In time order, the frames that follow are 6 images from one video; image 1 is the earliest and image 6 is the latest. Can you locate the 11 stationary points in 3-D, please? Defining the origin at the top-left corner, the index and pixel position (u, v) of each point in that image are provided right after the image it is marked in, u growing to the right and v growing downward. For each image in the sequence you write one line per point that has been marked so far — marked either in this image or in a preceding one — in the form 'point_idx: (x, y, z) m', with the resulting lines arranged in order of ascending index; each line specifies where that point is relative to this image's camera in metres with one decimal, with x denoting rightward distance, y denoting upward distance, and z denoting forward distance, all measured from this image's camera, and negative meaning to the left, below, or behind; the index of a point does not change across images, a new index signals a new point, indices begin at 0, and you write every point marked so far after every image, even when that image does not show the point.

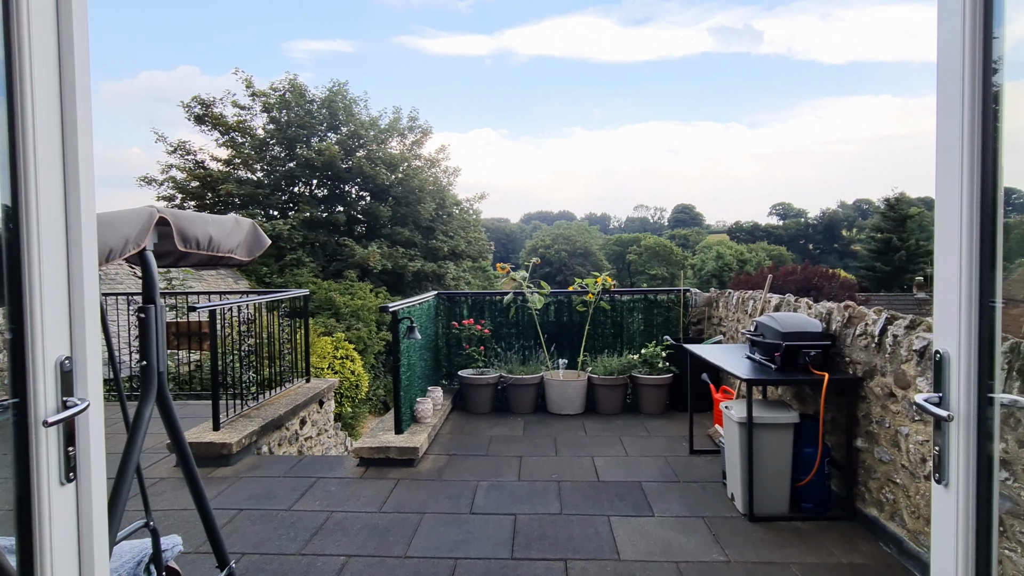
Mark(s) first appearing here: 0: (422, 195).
0: (-2.0, +2.1, +13.9) m
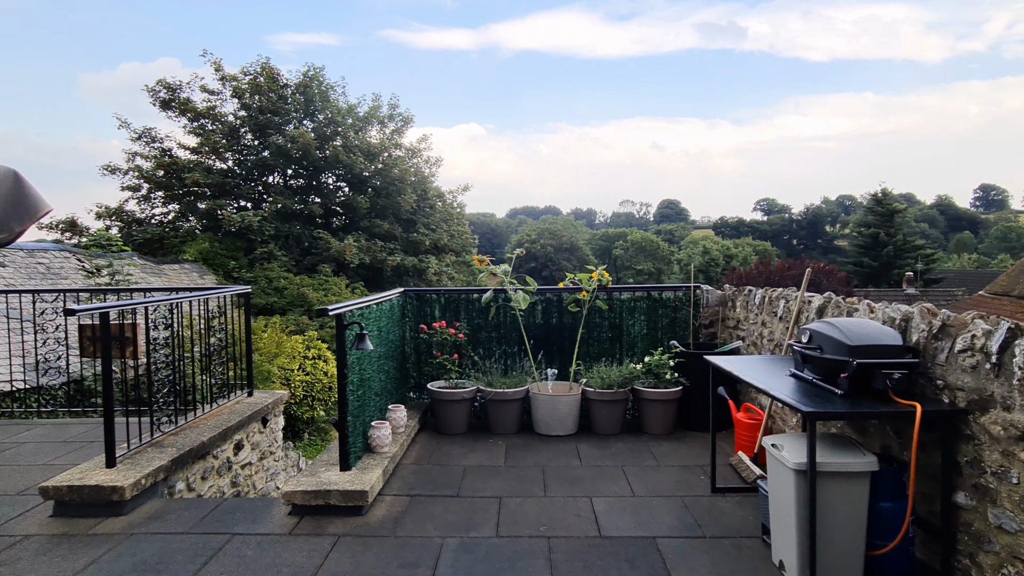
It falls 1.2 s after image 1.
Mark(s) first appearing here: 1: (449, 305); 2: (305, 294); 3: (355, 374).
0: (-2.3, +2.2, +13.3) m
1: (-0.3, -0.1, +3.1) m
2: (-3.2, -0.1, +9.7) m
3: (-0.5, -0.3, +2.2) m
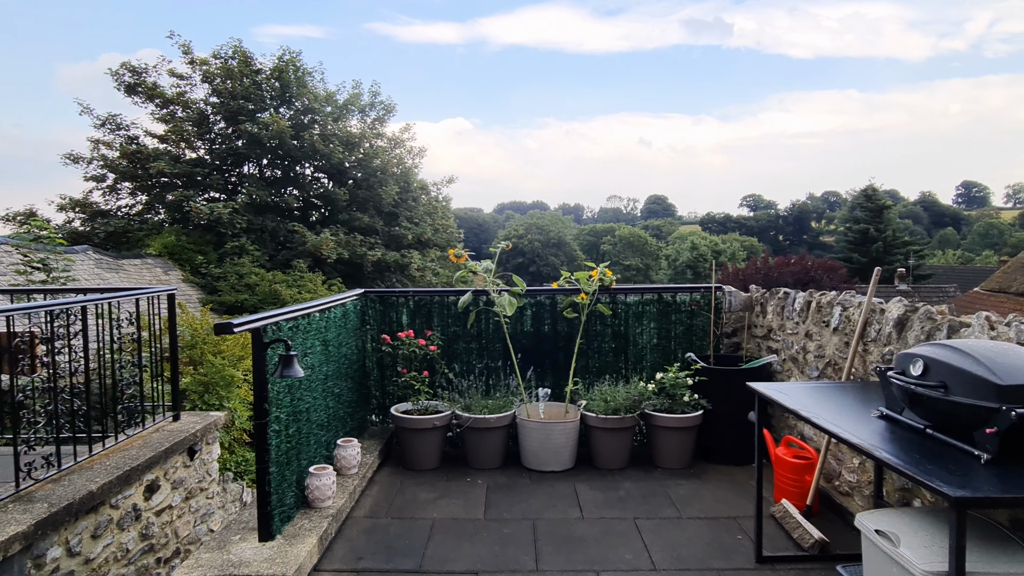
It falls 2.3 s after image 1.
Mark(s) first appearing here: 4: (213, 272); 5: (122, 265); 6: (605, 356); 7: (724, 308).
0: (-2.6, +2.3, +12.7) m
1: (-0.4, -0.1, +2.6) m
2: (-3.5, 0.0, +9.1) m
3: (-0.6, -0.3, +1.6) m
4: (-4.6, +0.2, +9.5) m
5: (-5.1, +0.3, +8.1) m
6: (+0.4, -0.3, +2.6) m
7: (+0.9, -0.1, +2.6) m
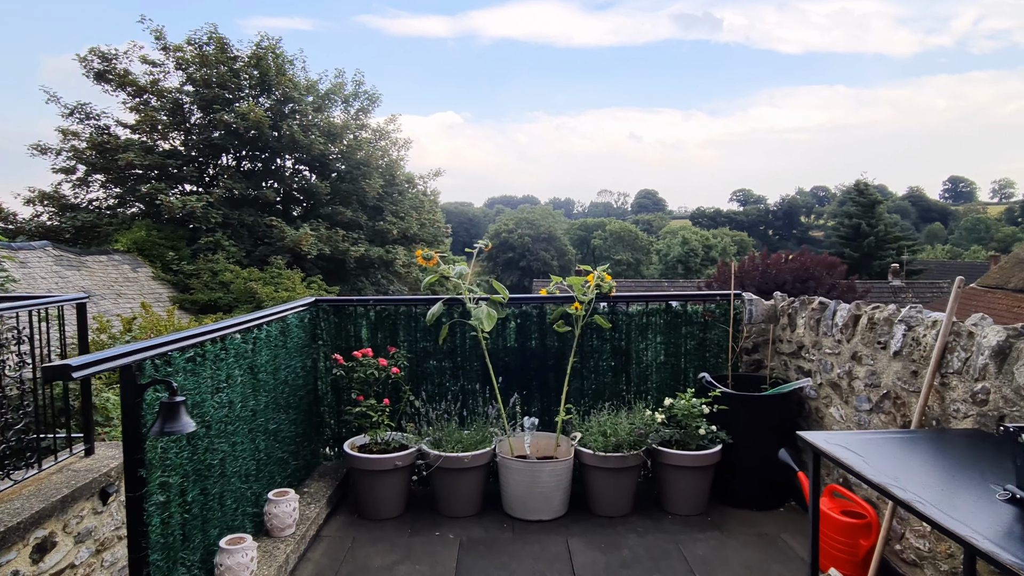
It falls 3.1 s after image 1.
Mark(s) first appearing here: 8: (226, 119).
0: (-2.8, +2.3, +12.2) m
1: (-0.5, -0.1, +2.1) m
2: (-3.6, 0.0, +8.6) m
3: (-0.7, -0.3, +1.2) m
4: (-4.8, +0.3, +9.0) m
5: (-5.3, +0.3, +7.6) m
6: (+0.3, -0.3, +2.2) m
7: (+0.8, -0.1, +2.2) m
8: (-4.8, +2.8, +10.3) m
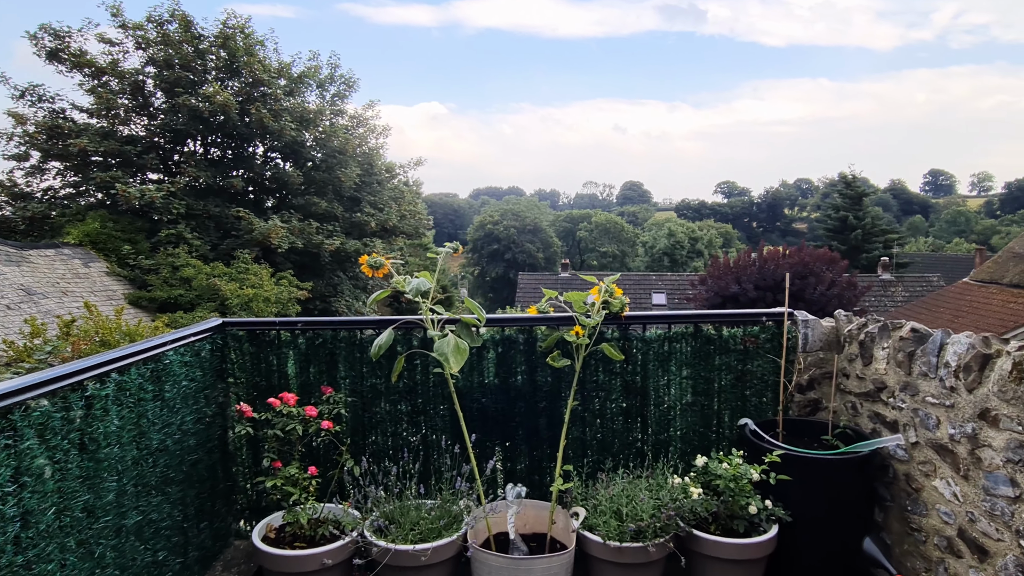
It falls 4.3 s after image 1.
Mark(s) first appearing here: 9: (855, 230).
0: (-3.1, +2.4, +11.6) m
1: (-0.5, -0.2, +1.6) m
2: (-3.8, 0.0, +8.0) m
3: (-0.7, -0.4, +0.6) m
4: (-5.0, +0.3, +8.3) m
5: (-5.5, +0.4, +7.0) m
6: (+0.3, -0.4, +1.6) m
7: (+0.8, -0.2, +1.7) m
8: (-5.0, +2.9, +9.6) m
9: (+10.8, +1.8, +19.3) m
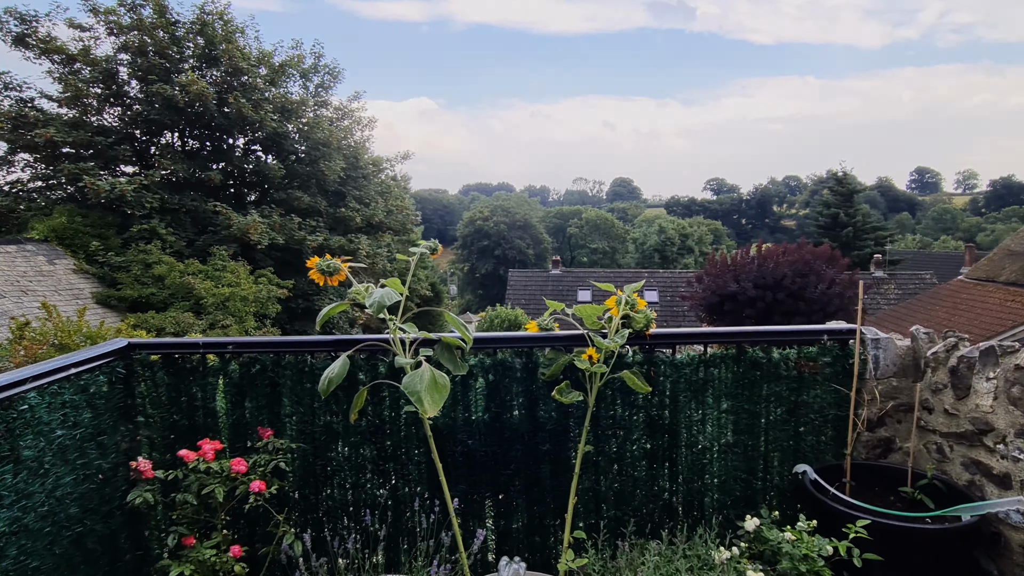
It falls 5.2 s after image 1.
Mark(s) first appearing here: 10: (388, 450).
0: (-3.3, +2.5, +11.1) m
1: (-0.5, -0.2, +1.2) m
2: (-3.9, +0.1, +7.6) m
3: (-0.7, -0.4, +0.3) m
4: (-5.1, +0.3, +7.9) m
5: (-5.6, +0.4, +6.5) m
6: (+0.3, -0.4, +1.3) m
7: (+0.7, -0.2, +1.3) m
8: (-5.2, +2.9, +9.2) m
9: (+10.5, +1.9, +19.1) m
10: (-0.3, -0.3, +1.2) m
